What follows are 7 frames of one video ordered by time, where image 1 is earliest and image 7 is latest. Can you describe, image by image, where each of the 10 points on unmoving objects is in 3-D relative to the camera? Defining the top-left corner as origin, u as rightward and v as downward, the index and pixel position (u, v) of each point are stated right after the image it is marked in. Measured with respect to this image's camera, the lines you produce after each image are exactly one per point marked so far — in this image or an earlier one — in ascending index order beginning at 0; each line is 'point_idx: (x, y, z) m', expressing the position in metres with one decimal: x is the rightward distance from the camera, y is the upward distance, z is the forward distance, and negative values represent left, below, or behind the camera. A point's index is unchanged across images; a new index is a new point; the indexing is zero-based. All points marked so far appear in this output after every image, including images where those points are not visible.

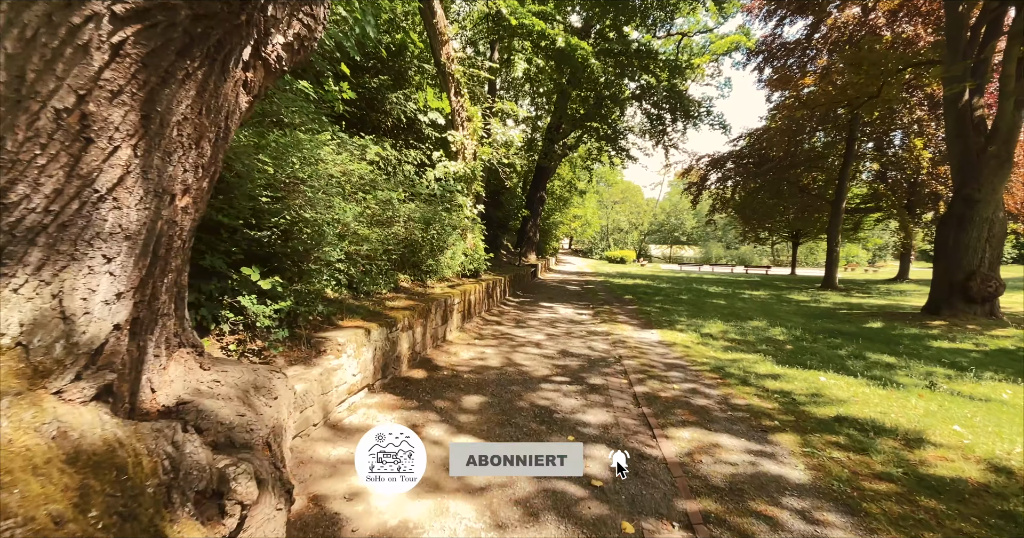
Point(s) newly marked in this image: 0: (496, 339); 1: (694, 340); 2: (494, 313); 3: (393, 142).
0: (-0.2, -1.0, +7.0) m
1: (+3.0, -1.2, +7.7) m
2: (-0.4, -0.8, +9.2) m
3: (-2.3, +2.5, +9.4) m
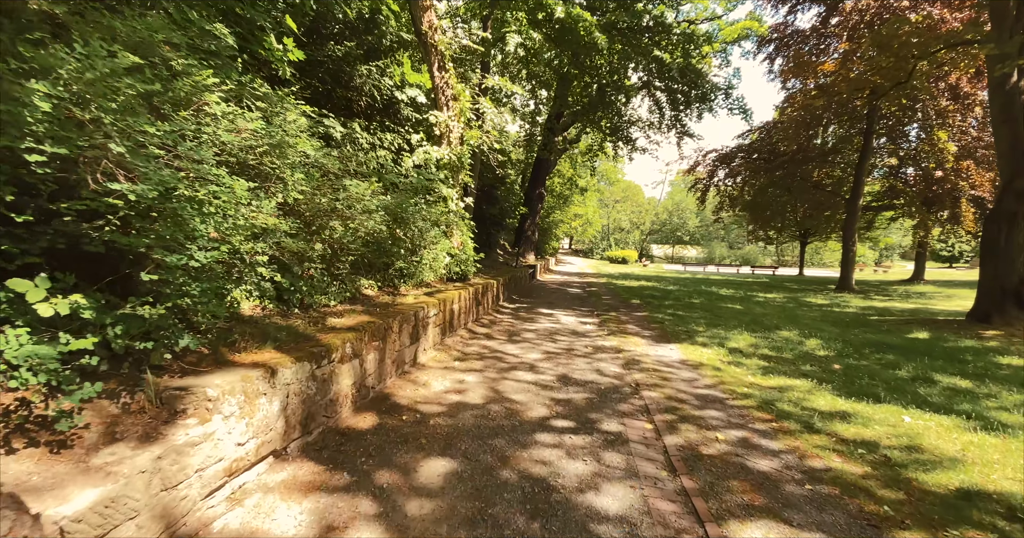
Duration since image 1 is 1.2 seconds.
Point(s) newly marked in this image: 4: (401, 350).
0: (-0.4, -1.1, +5.6) m
1: (+2.8, -1.2, +6.4) m
2: (-0.5, -0.9, +7.9) m
3: (-2.5, +2.4, +8.0) m
4: (-1.1, -0.8, +4.6) m
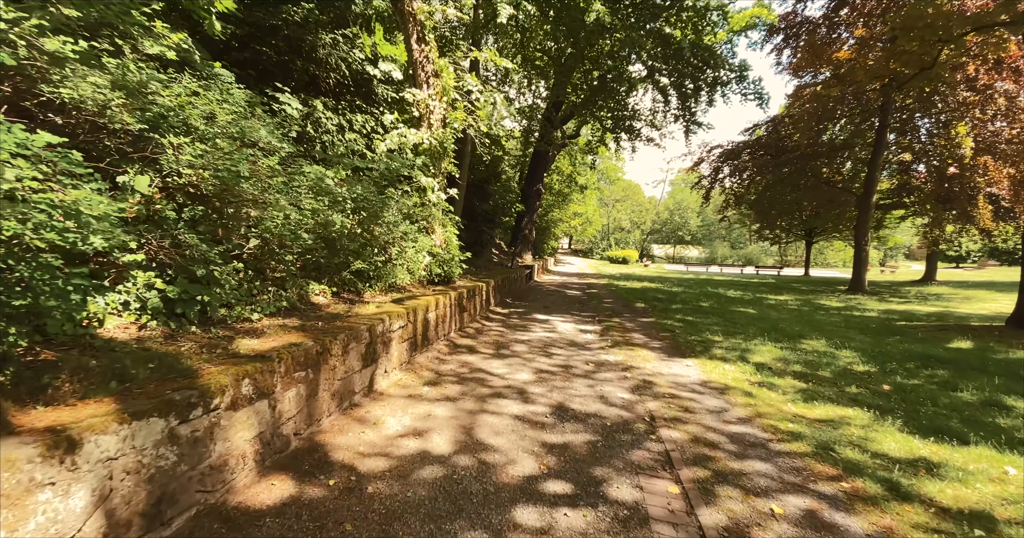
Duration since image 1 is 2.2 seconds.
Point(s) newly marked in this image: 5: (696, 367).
0: (-0.5, -1.1, +4.5) m
1: (+2.7, -1.2, +5.3) m
2: (-0.6, -0.9, +6.8) m
3: (-2.6, +2.4, +6.9) m
4: (-1.2, -0.8, +3.6) m
5: (+2.2, -1.2, +5.6) m
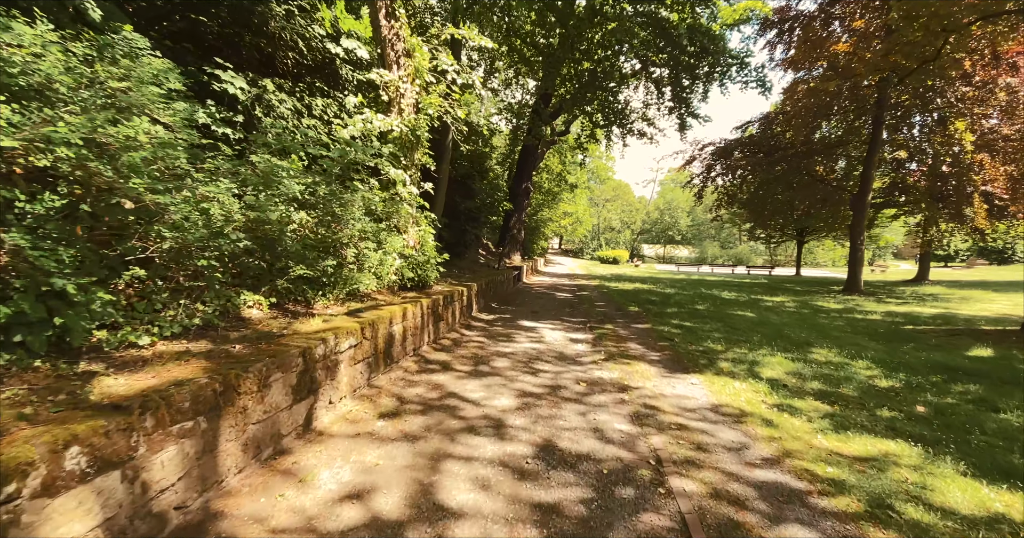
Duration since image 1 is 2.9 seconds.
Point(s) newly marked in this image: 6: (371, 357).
0: (-0.7, -1.2, +3.7) m
1: (+2.5, -1.3, +4.6) m
2: (-0.9, -0.9, +6.0) m
3: (-2.9, +2.3, +6.1) m
4: (-1.4, -0.9, +2.8) m
5: (+2.0, -1.2, +4.9) m
6: (-1.2, -0.8, +4.2) m
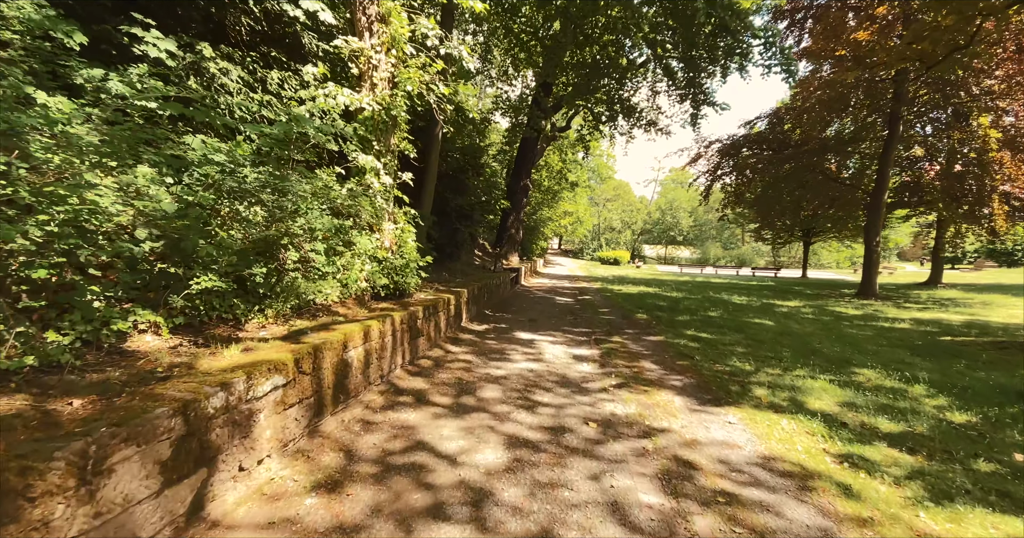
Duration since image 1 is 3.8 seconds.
0: (-0.8, -1.2, +2.7) m
1: (+2.4, -1.4, +3.6) m
2: (-1.0, -1.0, +5.0) m
3: (-2.9, +2.3, +5.1) m
4: (-1.5, -0.9, +1.7) m
5: (+1.9, -1.3, +3.9) m
6: (-1.3, -0.8, +3.1) m
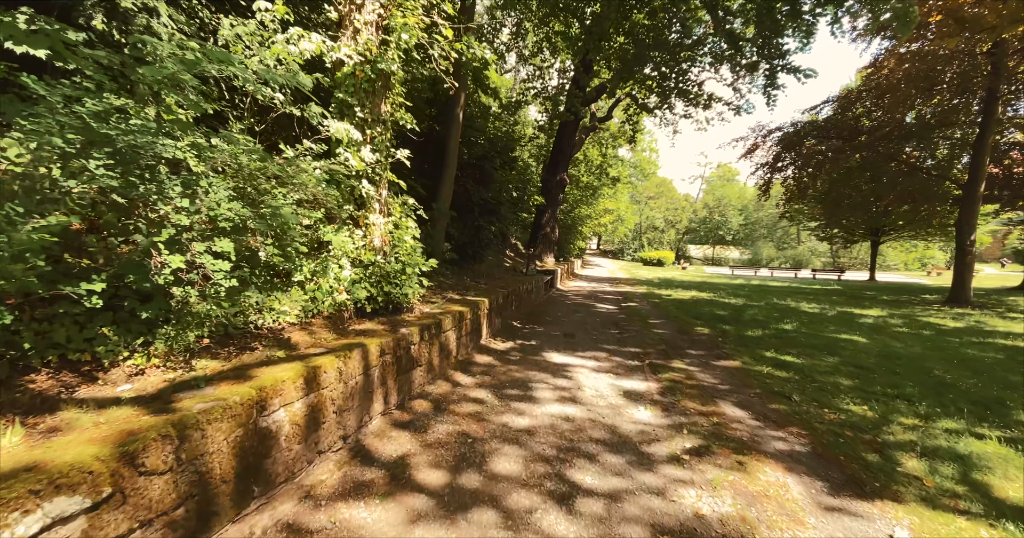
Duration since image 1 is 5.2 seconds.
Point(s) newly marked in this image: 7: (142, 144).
0: (-0.8, -1.3, +1.4) m
1: (+2.5, -1.4, +1.9) m
2: (-0.8, -1.1, +3.6) m
3: (-2.7, +2.2, +3.9) m
4: (-1.5, -1.0, +0.4) m
5: (+2.0, -1.4, +2.3) m
6: (-1.2, -0.9, +1.8) m
7: (-1.7, +0.5, +2.2) m
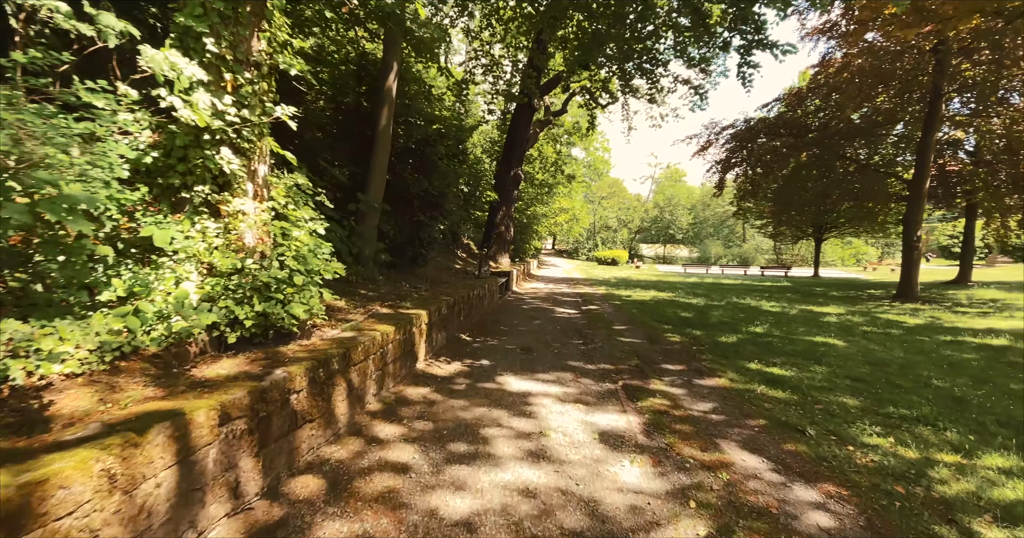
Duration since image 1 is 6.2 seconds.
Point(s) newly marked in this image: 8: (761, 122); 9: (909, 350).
0: (-0.9, -1.3, +0.2) m
1: (+2.3, -1.4, +1.0) m
2: (-1.1, -1.1, +2.4) m
3: (-3.1, +2.1, +2.5) m
4: (-1.6, -1.0, -0.8) m
5: (+1.8, -1.4, +1.3) m
6: (-1.4, -1.0, +0.5) m
7: (-1.9, +0.4, +0.8) m
8: (+10.7, +6.3, +20.2) m
9: (+6.3, -1.3, +7.6) m
